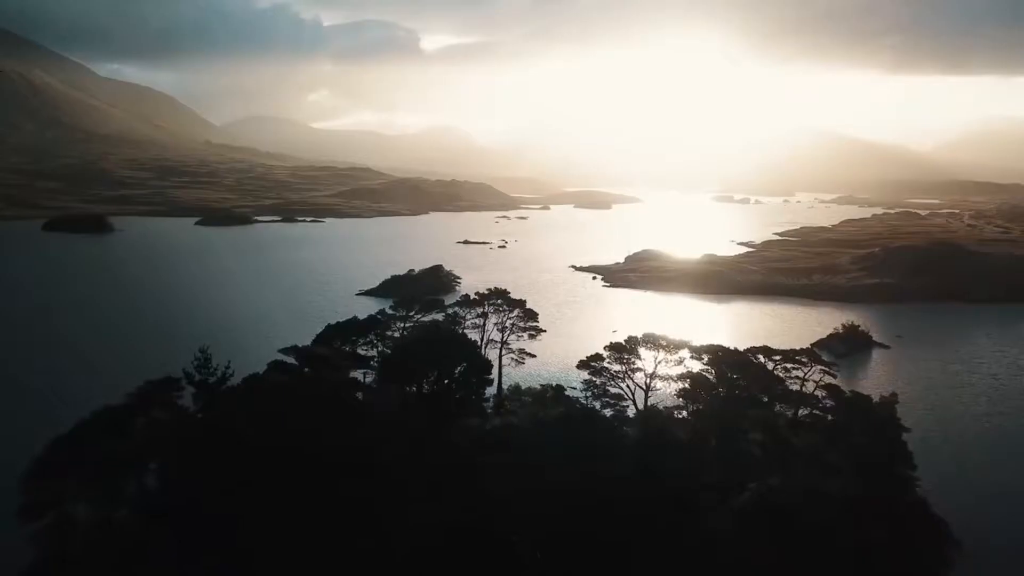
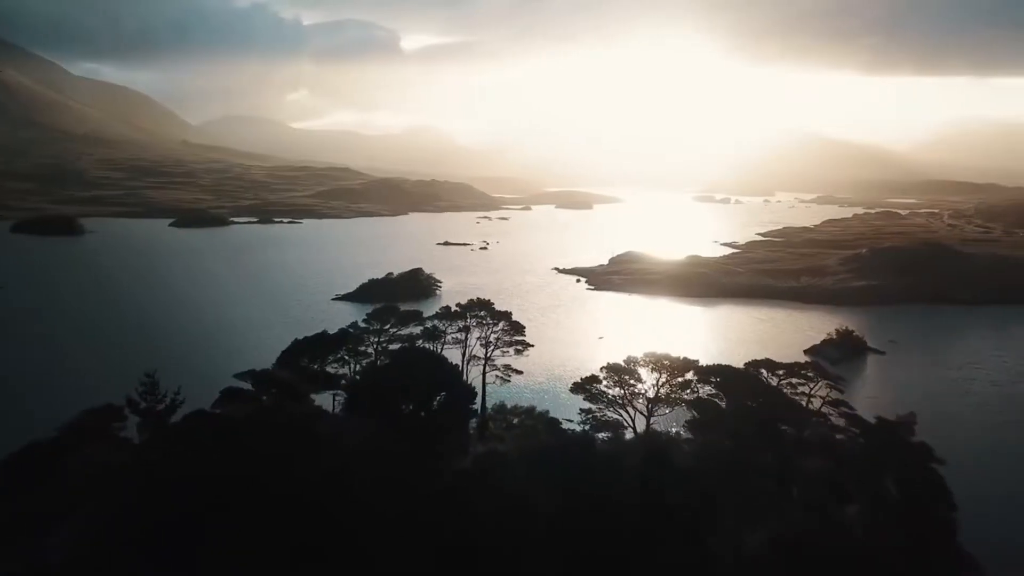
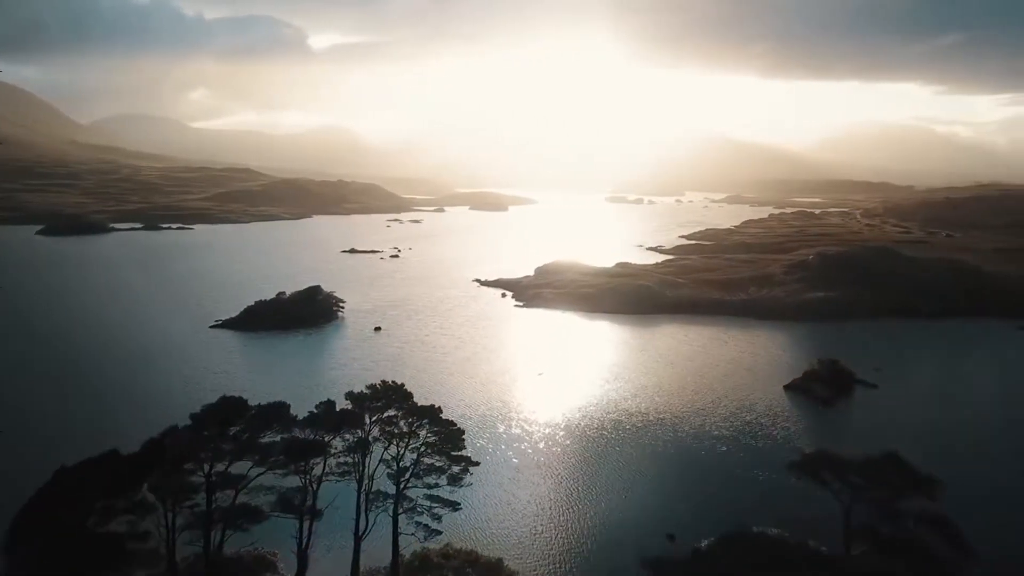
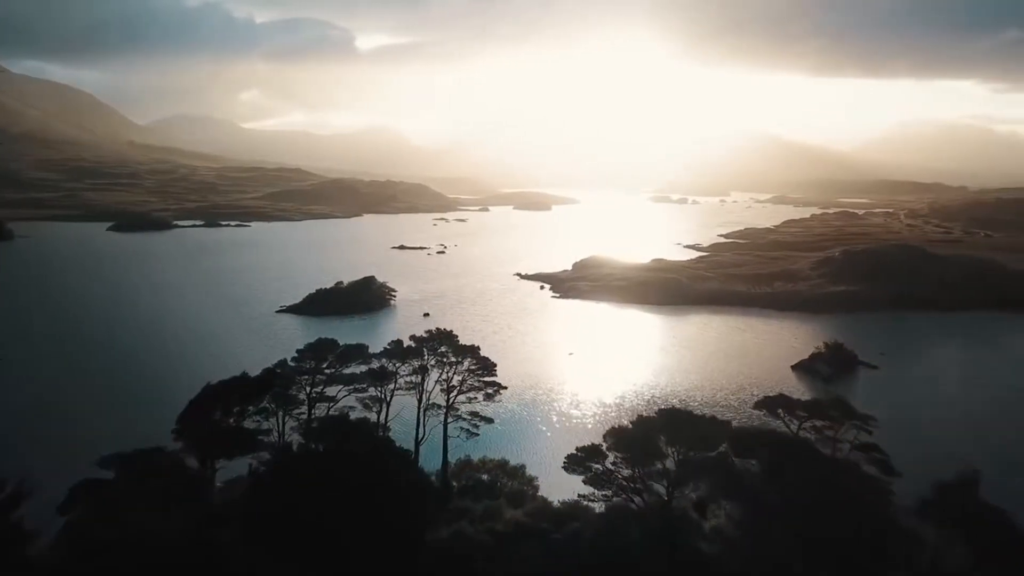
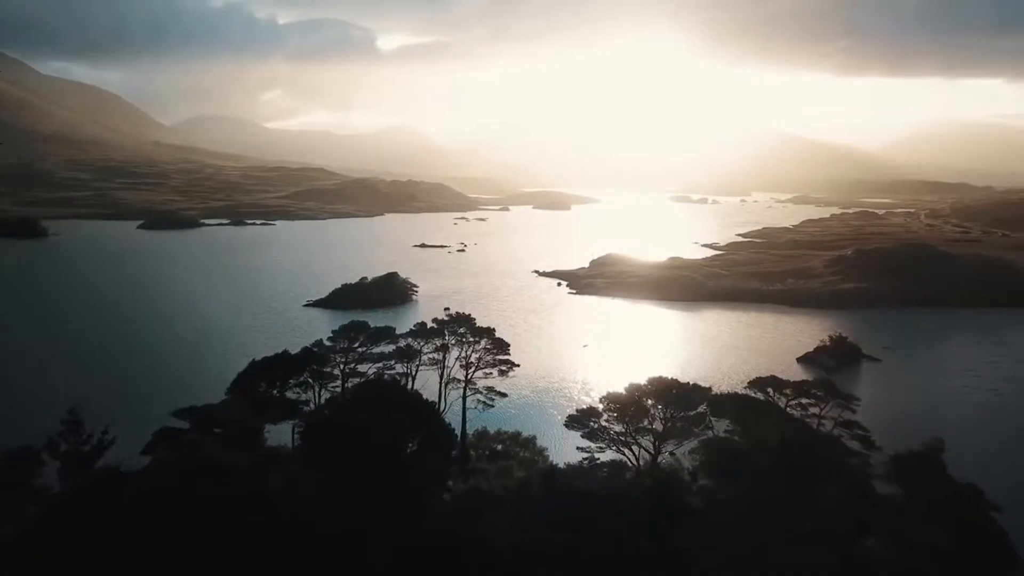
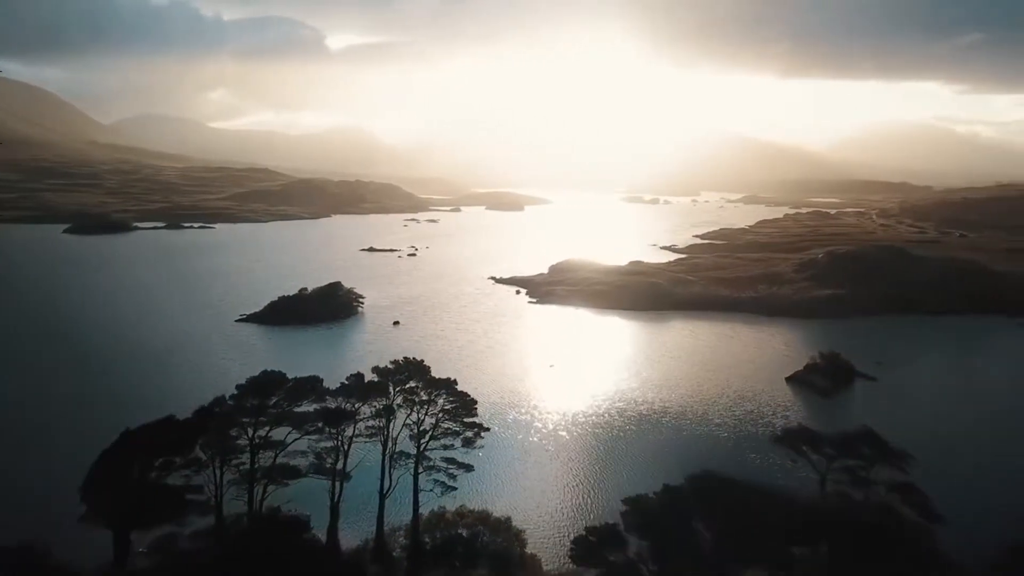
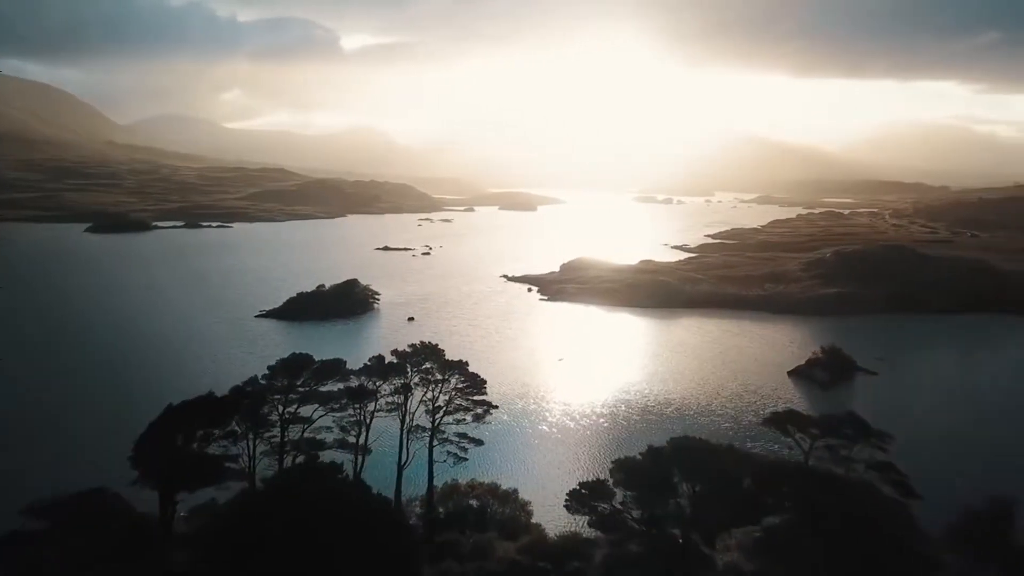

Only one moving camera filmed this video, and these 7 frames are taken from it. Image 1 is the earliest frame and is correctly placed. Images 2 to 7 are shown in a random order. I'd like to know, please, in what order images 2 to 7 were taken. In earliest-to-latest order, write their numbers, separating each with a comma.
2, 5, 4, 7, 6, 3
